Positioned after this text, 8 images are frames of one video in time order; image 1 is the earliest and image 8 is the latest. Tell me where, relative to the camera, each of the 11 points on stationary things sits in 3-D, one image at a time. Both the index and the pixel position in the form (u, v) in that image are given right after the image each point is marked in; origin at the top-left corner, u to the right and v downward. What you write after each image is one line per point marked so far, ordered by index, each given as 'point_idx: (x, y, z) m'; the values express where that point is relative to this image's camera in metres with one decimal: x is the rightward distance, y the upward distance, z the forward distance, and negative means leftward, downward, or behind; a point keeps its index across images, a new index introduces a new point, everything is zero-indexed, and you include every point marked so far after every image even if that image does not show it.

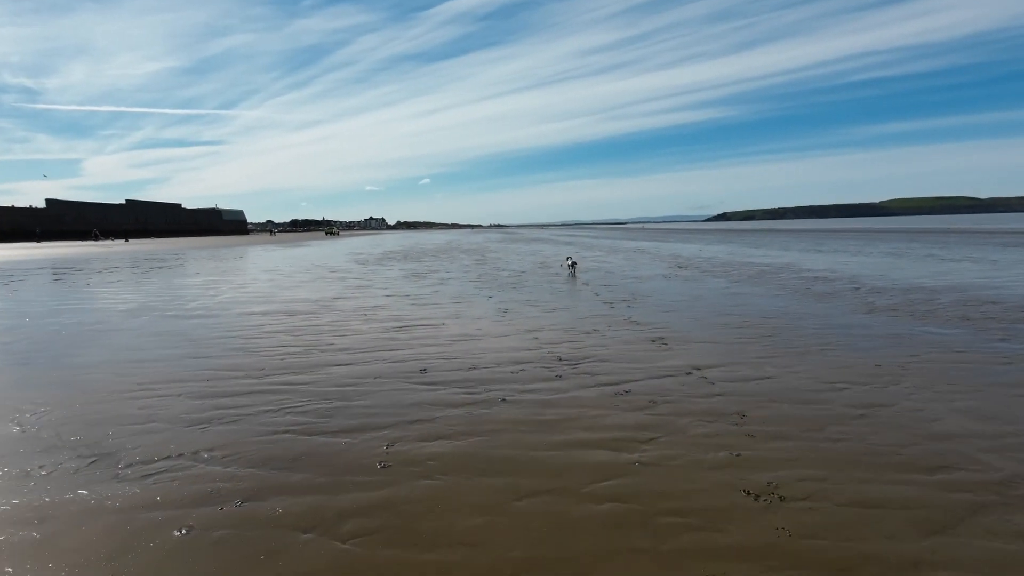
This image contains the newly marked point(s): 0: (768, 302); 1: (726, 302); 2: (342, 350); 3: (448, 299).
0: (+6.9, -0.4, +15.0) m
1: (+5.8, -0.4, +15.2) m
2: (-3.0, -1.1, +9.8) m
3: (-1.9, -0.3, +16.4) m
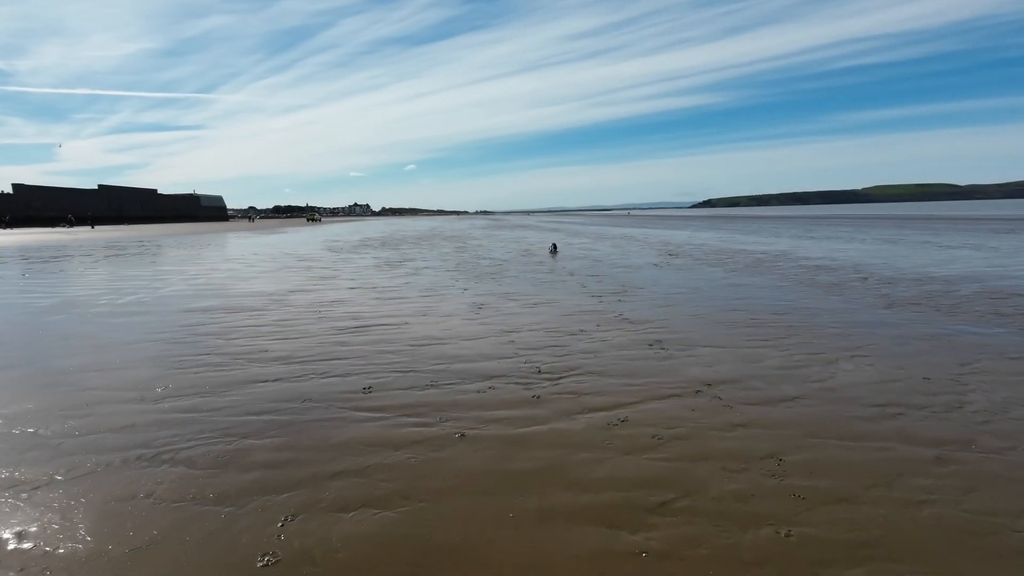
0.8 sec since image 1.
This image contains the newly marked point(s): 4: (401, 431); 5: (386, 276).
0: (+6.3, -0.2, +13.5) m
1: (+5.2, -0.2, +13.7) m
2: (-3.4, -1.0, +8.1) m
3: (-2.5, -0.1, +14.7) m
4: (-1.0, -1.4, +5.3) m
5: (-4.2, +0.4, +18.7) m
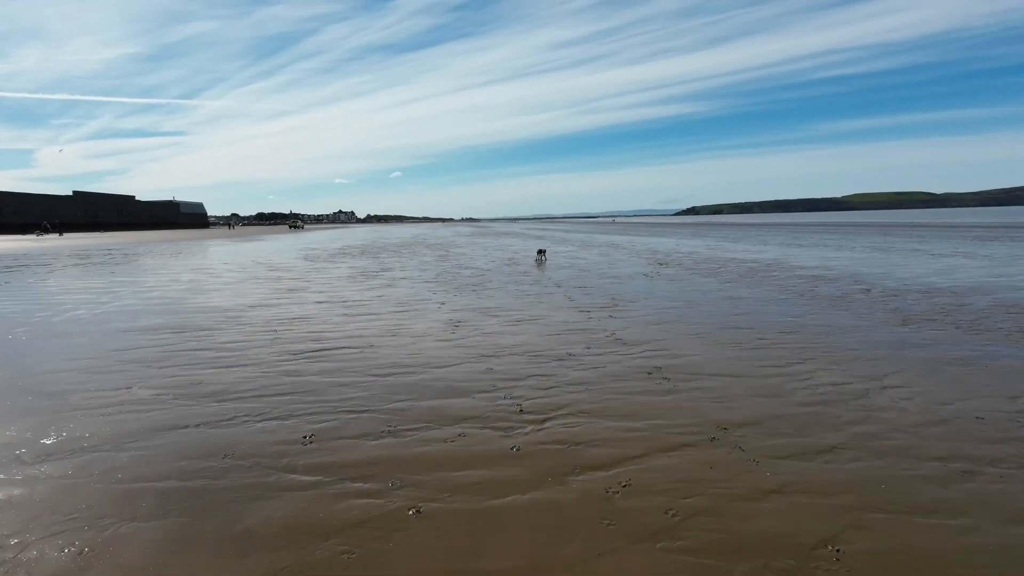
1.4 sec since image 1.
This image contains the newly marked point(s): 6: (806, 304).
0: (+5.9, -0.5, +12.5) m
1: (+4.8, -0.5, +12.6) m
2: (-3.7, -1.3, +6.8) m
3: (-2.9, -0.5, +13.4) m
4: (-1.3, -1.6, +4.1) m
5: (-4.8, 0.0, +17.4) m
6: (+7.1, -0.4, +13.4) m
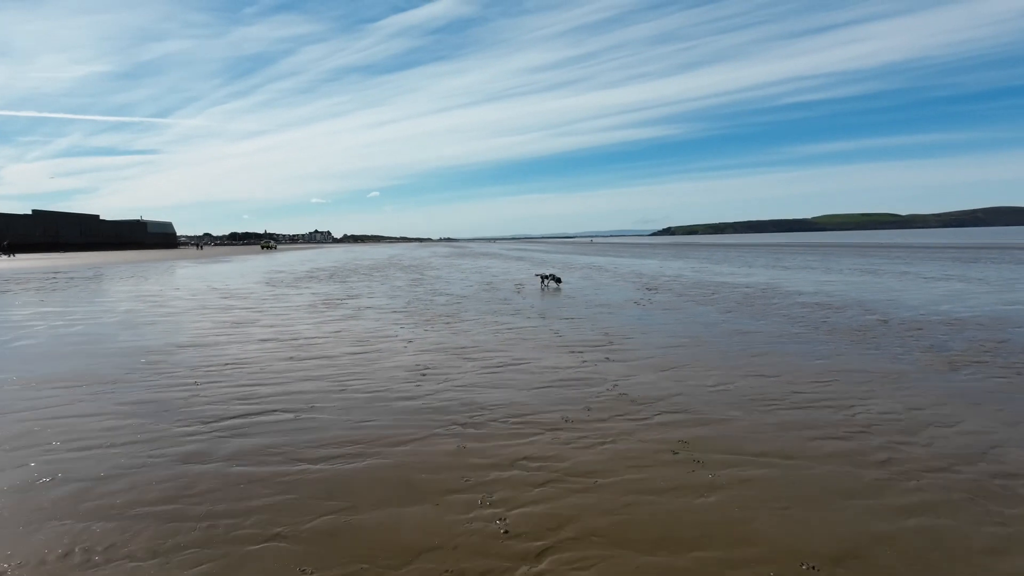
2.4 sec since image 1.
0: (+5.5, -1.2, +10.8) m
1: (+4.4, -1.2, +10.9) m
2: (-3.8, -1.8, +4.7) m
3: (-3.3, -1.2, +11.4) m
4: (-1.3, -2.0, +2.1) m
5: (-5.4, -0.9, +15.3) m
6: (+6.6, -1.1, +11.8) m
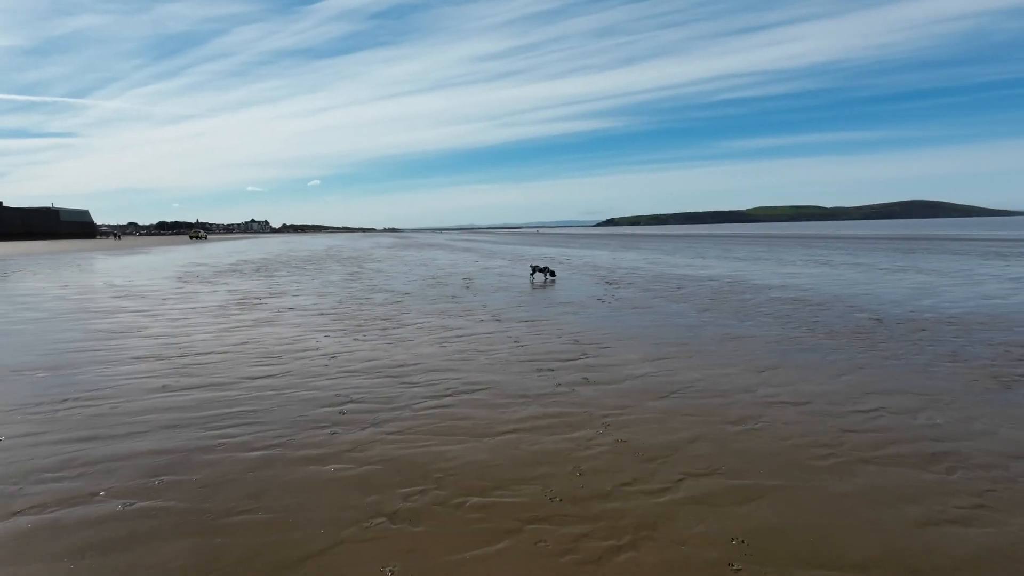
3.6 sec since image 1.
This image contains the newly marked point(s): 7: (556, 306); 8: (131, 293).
0: (+4.8, -1.2, +9.0) m
1: (+3.6, -1.2, +9.0) m
2: (-4.0, -1.9, +2.0) m
3: (-4.1, -1.2, +8.7) m
4: (-1.2, -2.1, -0.4) m
5: (-6.5, -0.9, +12.4) m
6: (+5.8, -1.1, +10.0) m
7: (+1.2, -0.5, +15.4) m
8: (-13.6, -0.2, +20.1) m
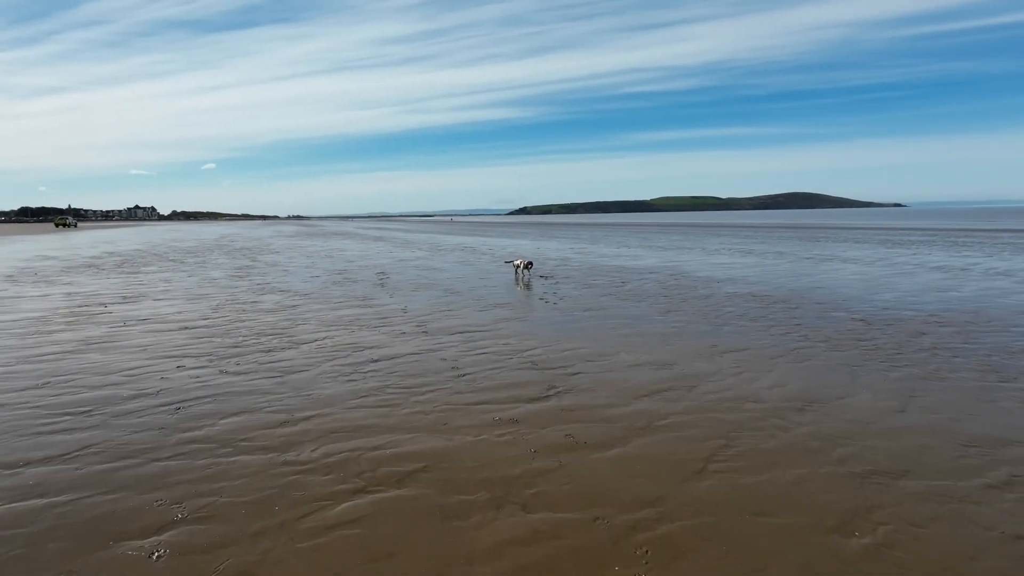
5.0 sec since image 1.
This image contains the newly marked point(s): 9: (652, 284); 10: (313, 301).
0: (+4.1, -1.2, +6.9) m
1: (+3.0, -1.2, +6.7) m
2: (-3.5, -2.3, -1.3) m
3: (-4.6, -1.4, +5.3) m
4: (-0.4, -2.5, -3.2) m
5: (-7.6, -1.1, +8.6) m
6: (+4.9, -1.1, +8.1) m
7: (-0.4, -0.5, +12.7) m
8: (-15.8, -0.3, +15.0) m
9: (+4.4, +0.1, +17.5) m
10: (-5.0, -0.3, +14.1) m
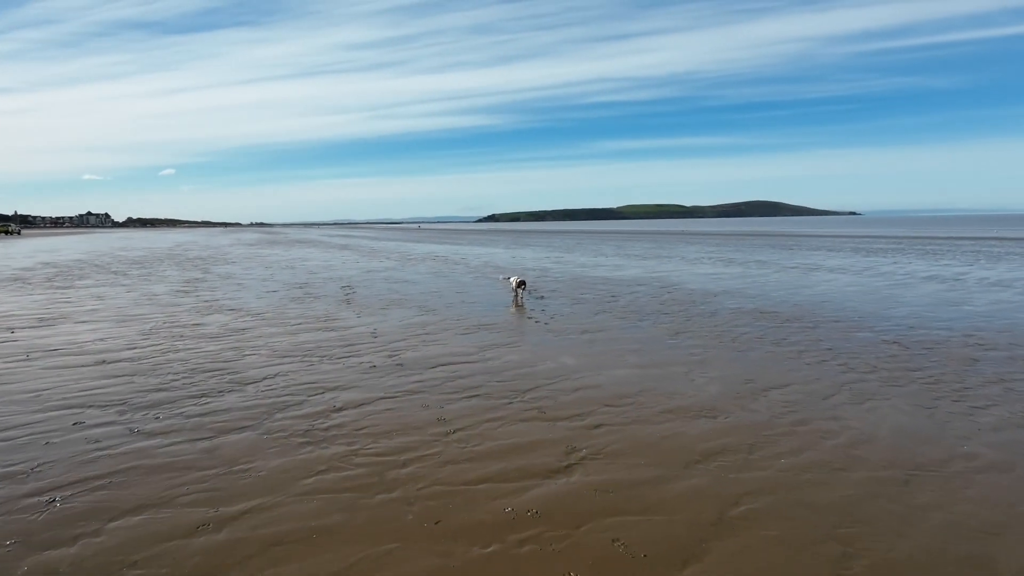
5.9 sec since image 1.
0: (+4.2, -1.5, +5.5) m
1: (+3.1, -1.5, +5.2) m
2: (-2.9, -2.5, -3.2) m
3: (-4.4, -1.8, +3.4) m
4: (+0.3, -2.7, -4.9) m
5: (-7.5, -1.4, +6.5) m
6: (+4.9, -1.4, +6.7) m
7: (-0.7, -0.9, +11.0) m
8: (-16.2, -0.8, +12.4) m
9: (+3.8, -0.3, +16.1) m
10: (-5.3, -0.8, +12.2) m
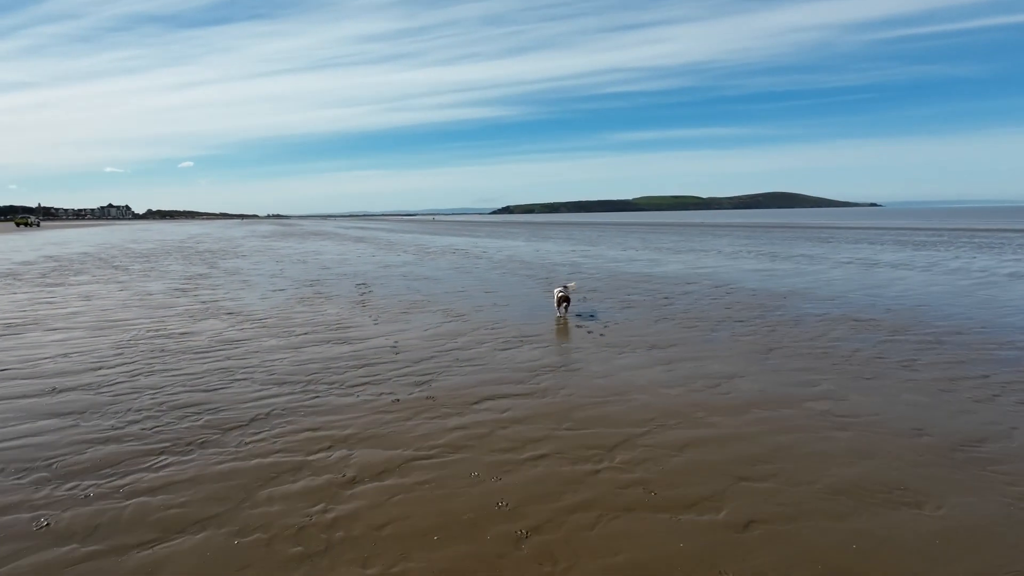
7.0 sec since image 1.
0: (+4.9, -1.7, +3.3) m
1: (+3.8, -1.7, +3.0) m
2: (-2.4, -2.8, -5.2) m
3: (-3.8, -1.9, +1.4) m
4: (+0.7, -3.0, -7.0) m
5: (-6.8, -1.6, +4.5) m
6: (+5.7, -1.5, +4.5) m
7: (+0.2, -1.0, +8.9) m
8: (-15.3, -0.8, +10.7) m
9: (+4.8, -0.3, +13.9) m
10: (-4.5, -0.8, +10.2) m
